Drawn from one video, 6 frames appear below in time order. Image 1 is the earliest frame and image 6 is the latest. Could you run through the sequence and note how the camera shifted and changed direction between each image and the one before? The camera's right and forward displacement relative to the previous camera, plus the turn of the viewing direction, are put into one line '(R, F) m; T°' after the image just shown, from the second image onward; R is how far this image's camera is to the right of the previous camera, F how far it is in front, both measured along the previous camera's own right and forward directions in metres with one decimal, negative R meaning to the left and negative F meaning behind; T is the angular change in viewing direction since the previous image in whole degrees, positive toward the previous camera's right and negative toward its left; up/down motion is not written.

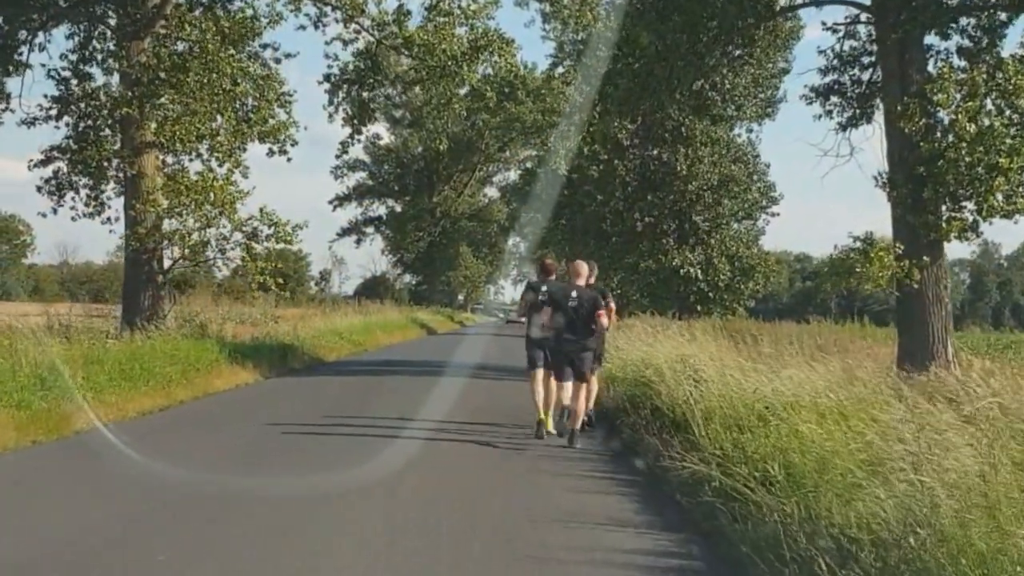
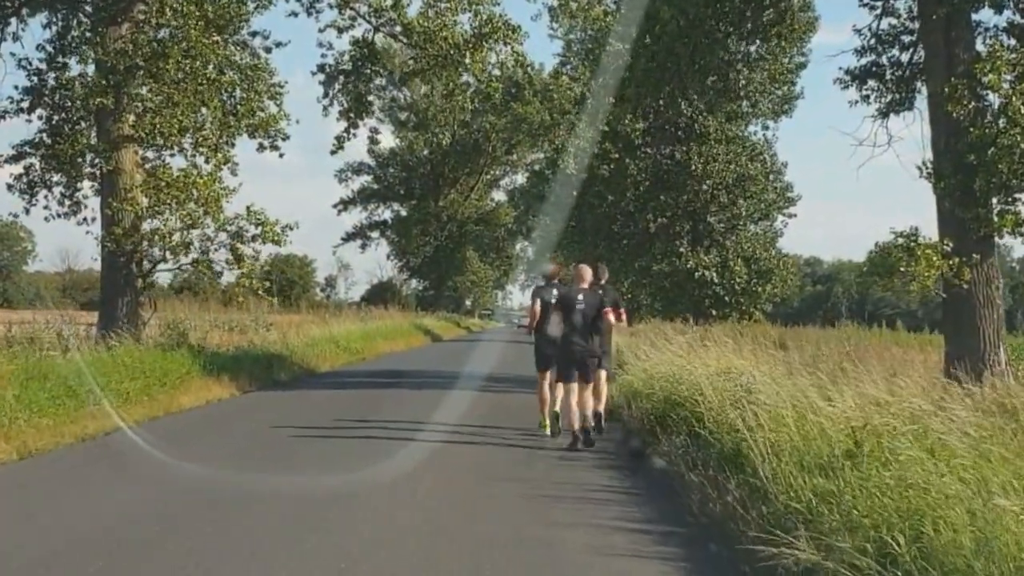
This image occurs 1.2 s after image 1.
(0.0, +1.2) m; 0°
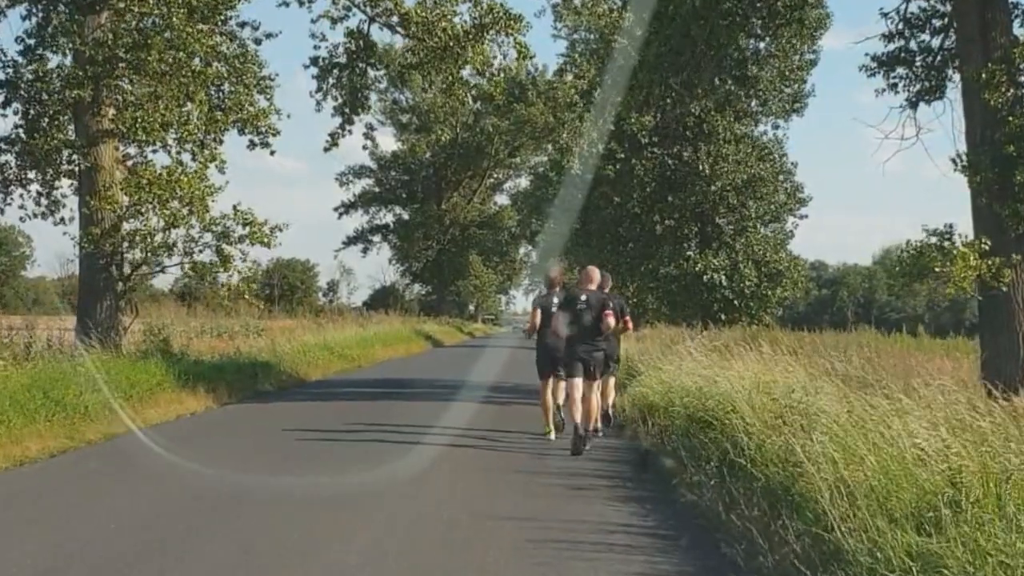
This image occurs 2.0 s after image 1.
(0.0, +0.9) m; 0°
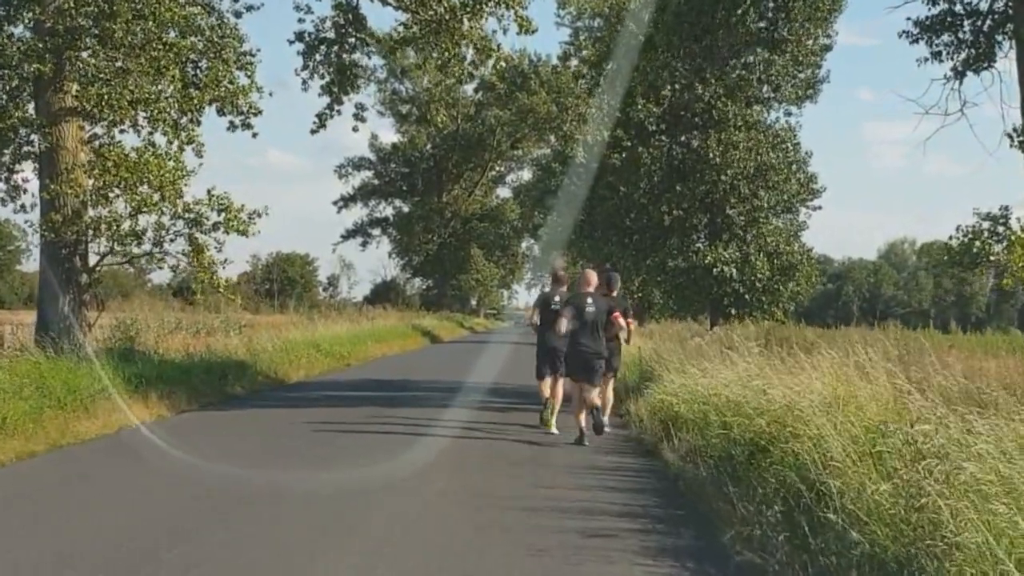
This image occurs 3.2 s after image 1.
(0.0, +1.2) m; 0°
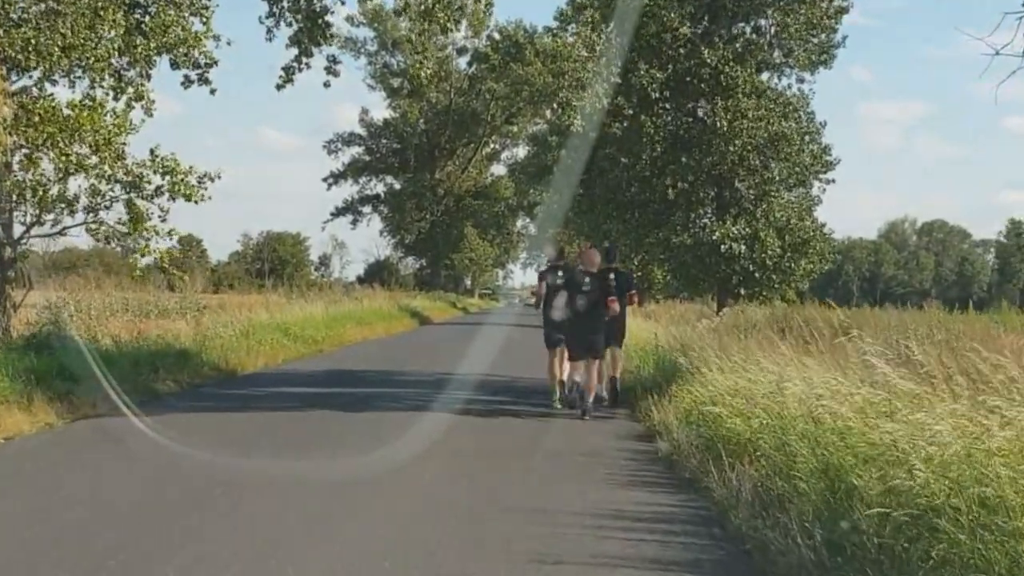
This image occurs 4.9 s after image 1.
(0.0, +1.8) m; 0°
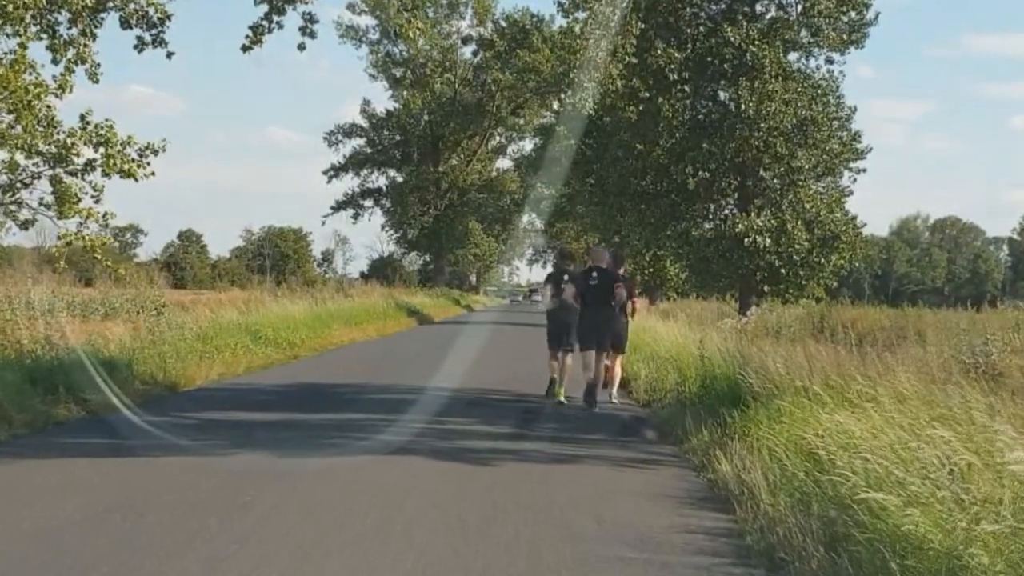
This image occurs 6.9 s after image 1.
(0.0, +2.0) m; 0°
